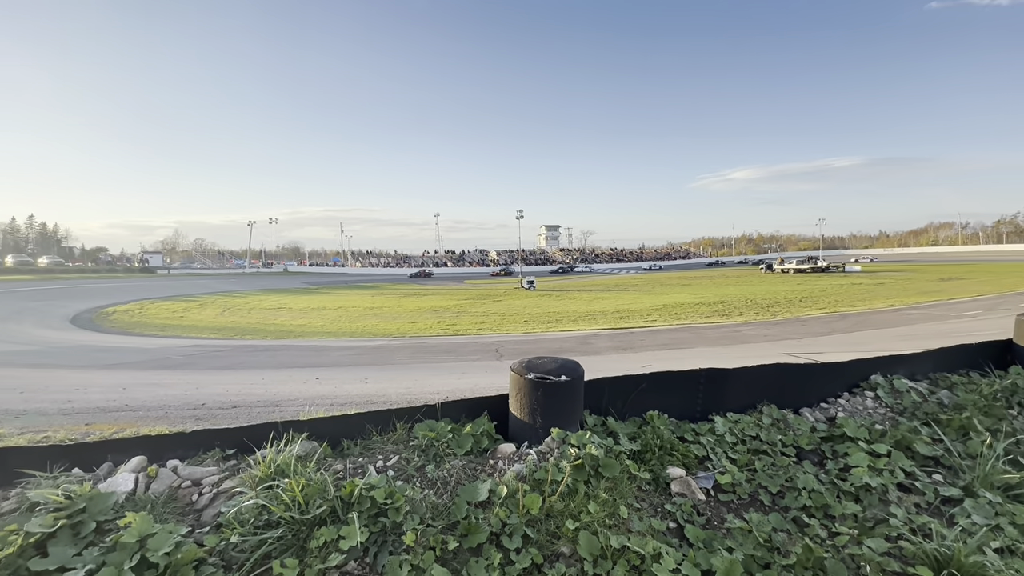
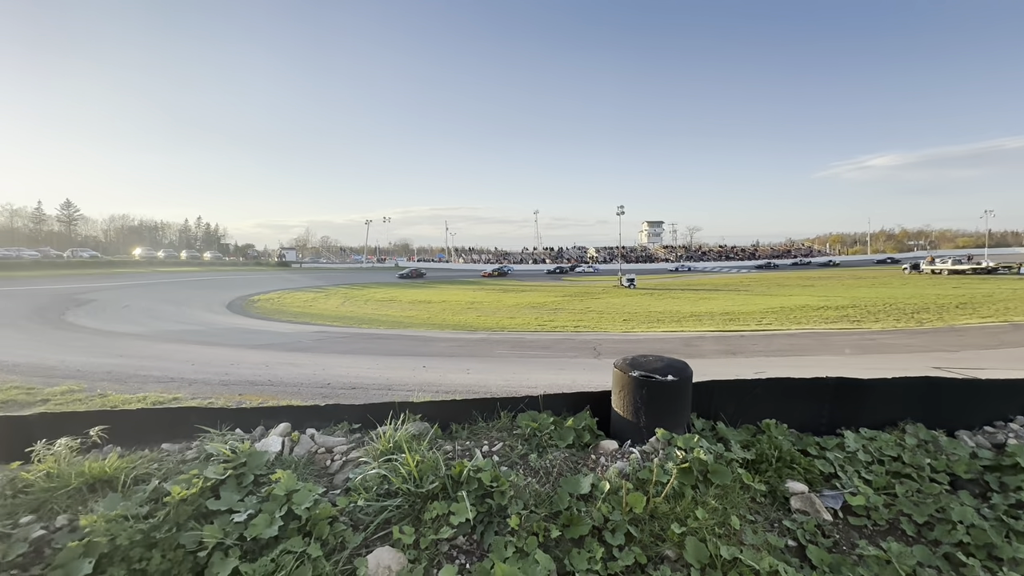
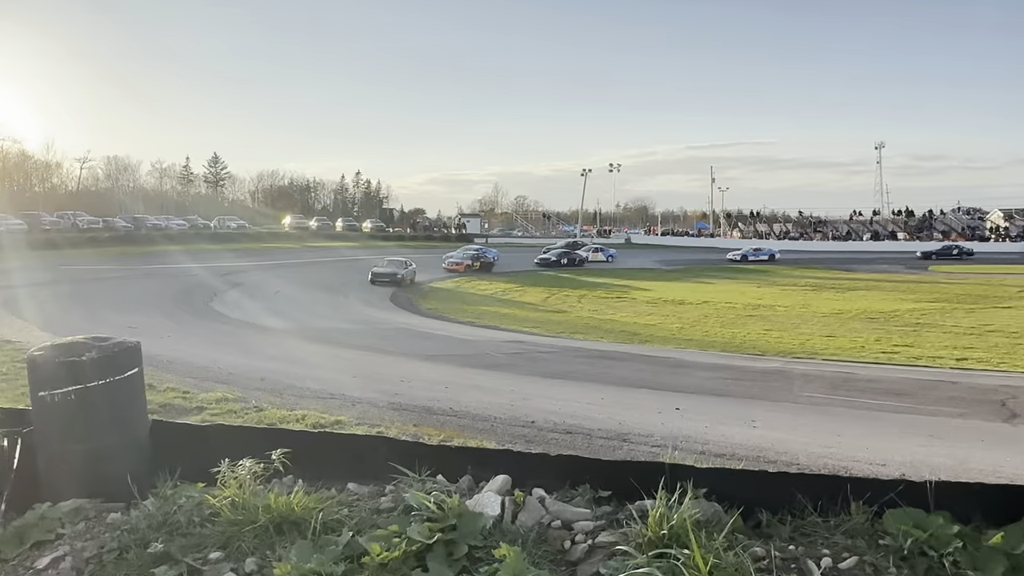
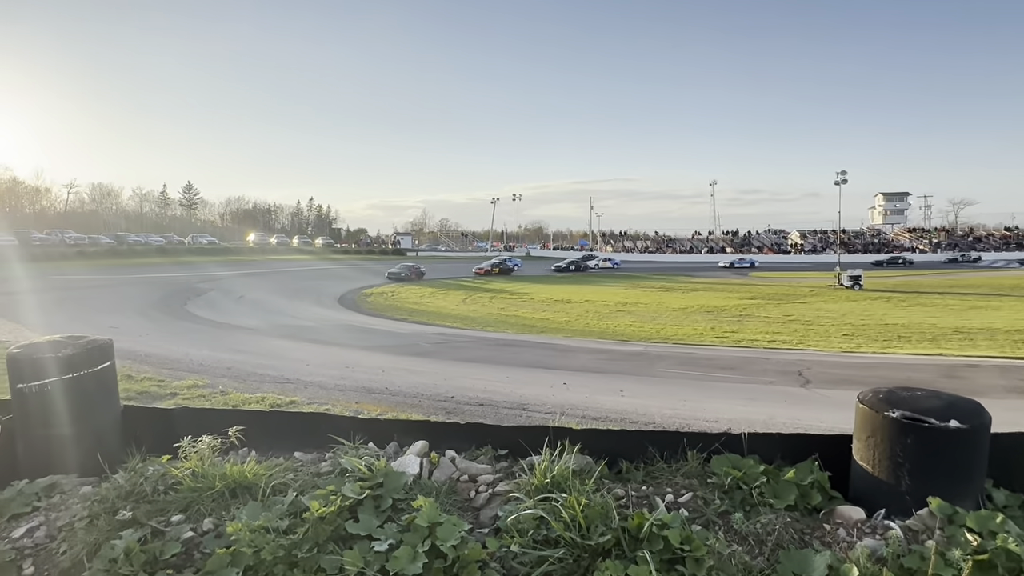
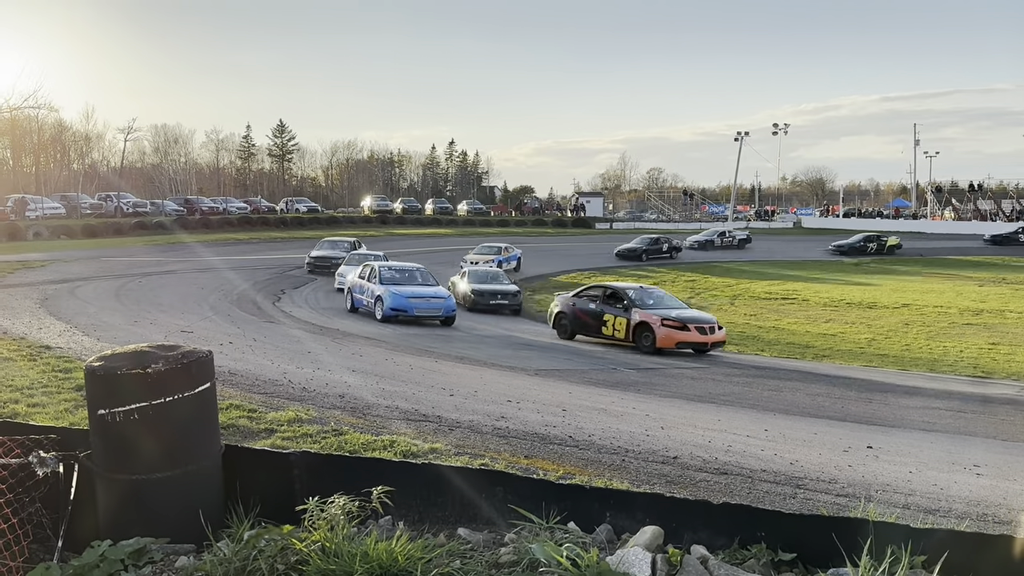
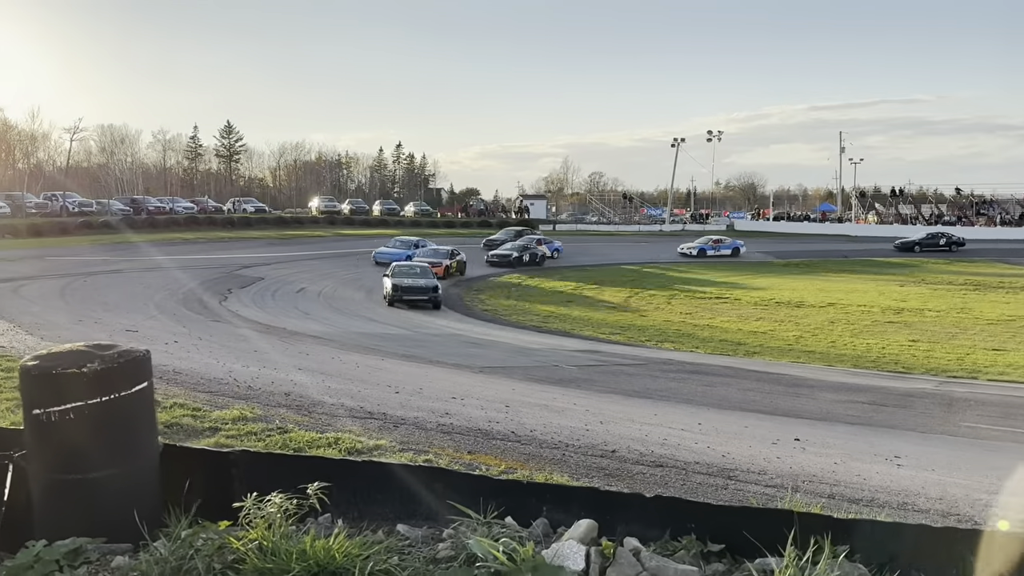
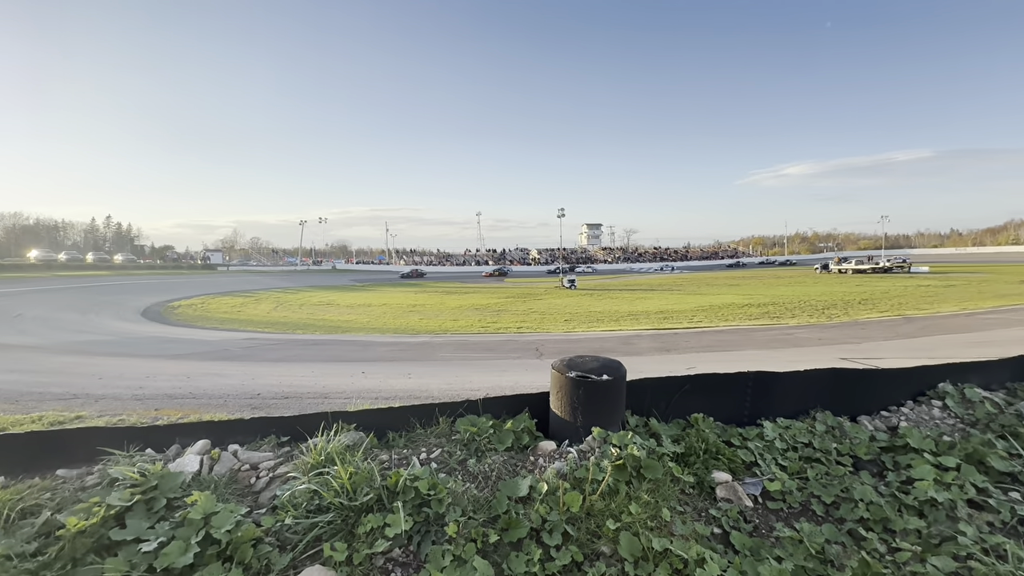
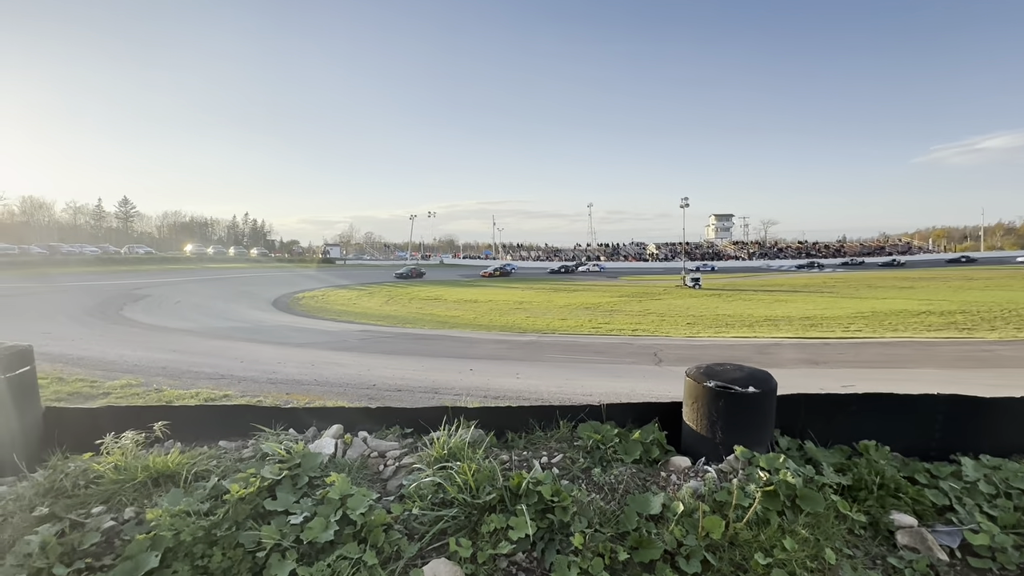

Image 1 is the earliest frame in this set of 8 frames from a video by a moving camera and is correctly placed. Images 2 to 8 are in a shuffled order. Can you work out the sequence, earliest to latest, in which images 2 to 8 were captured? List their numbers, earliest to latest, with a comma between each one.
7, 2, 8, 4, 3, 6, 5
